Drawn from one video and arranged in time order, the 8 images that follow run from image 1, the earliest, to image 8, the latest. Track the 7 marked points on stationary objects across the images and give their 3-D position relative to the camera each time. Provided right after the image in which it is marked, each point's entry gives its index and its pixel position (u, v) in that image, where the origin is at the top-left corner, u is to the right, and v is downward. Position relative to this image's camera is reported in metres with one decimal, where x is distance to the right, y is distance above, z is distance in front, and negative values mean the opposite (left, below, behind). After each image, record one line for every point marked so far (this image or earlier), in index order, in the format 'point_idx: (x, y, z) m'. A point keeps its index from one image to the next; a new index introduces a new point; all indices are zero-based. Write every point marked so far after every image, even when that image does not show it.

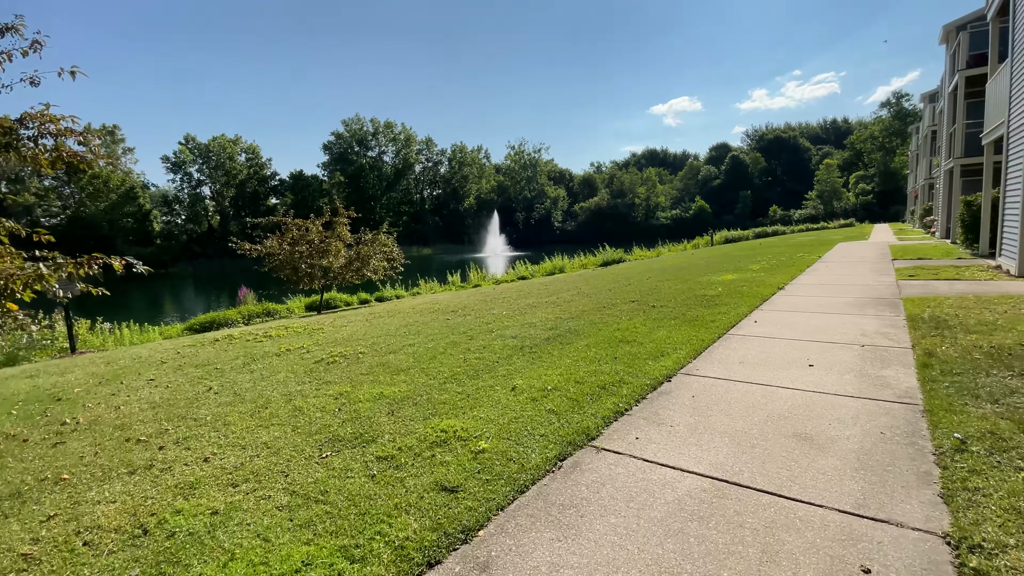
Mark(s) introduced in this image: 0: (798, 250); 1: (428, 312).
0: (+12.1, +1.6, +19.7) m
1: (-1.7, -0.5, +9.2) m
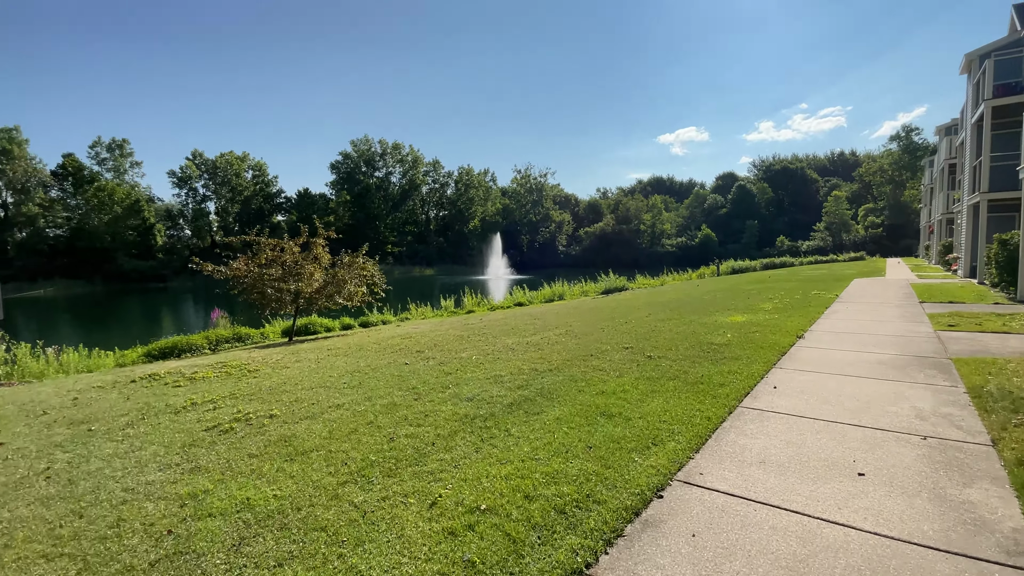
0: (+11.8, +0.1, +18.4) m
1: (-2.1, -1.1, +7.9) m
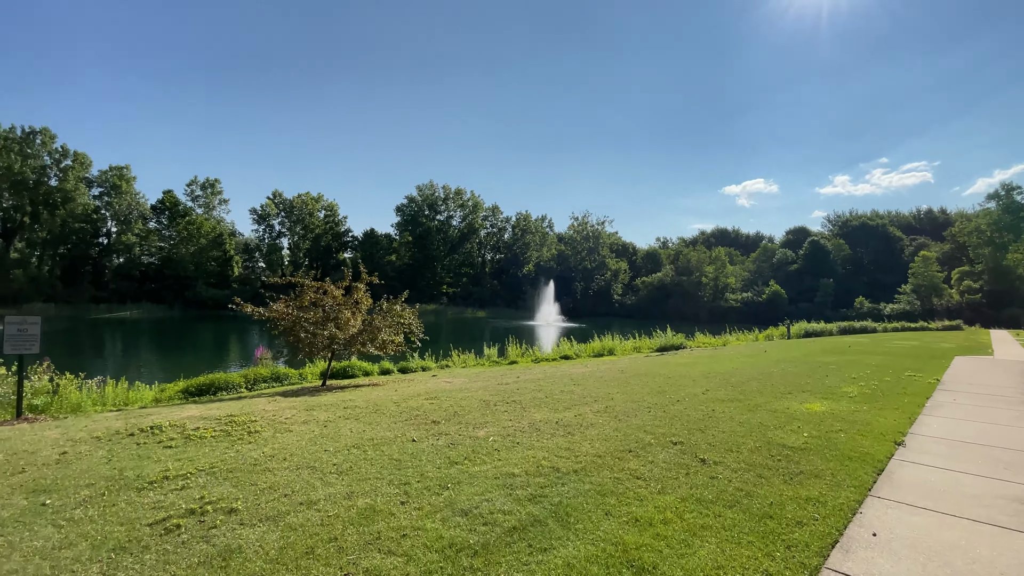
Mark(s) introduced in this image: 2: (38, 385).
0: (+13.4, -2.5, +15.9) m
1: (-1.7, -2.0, +7.2) m
2: (-10.0, -2.1, +9.8) m
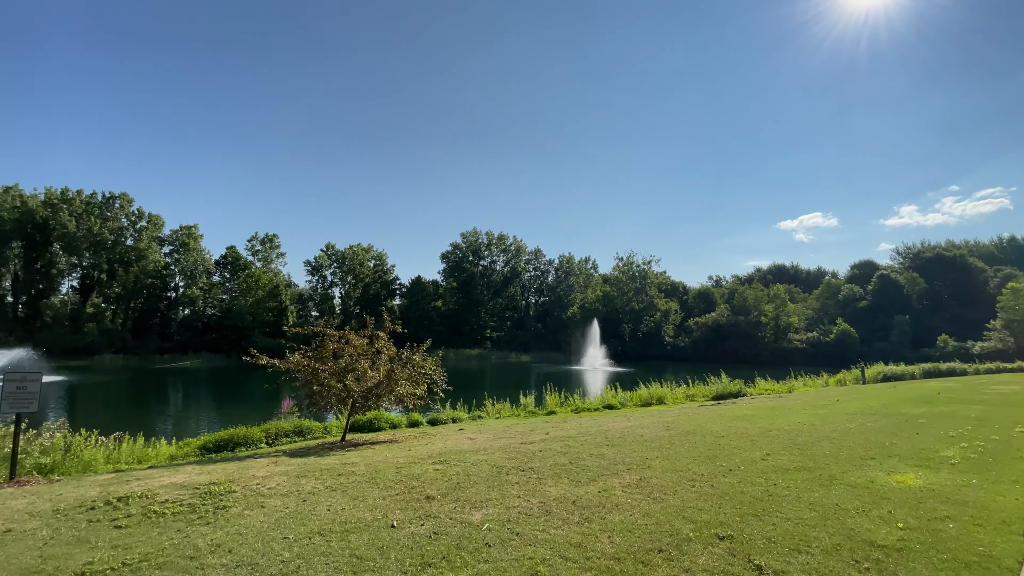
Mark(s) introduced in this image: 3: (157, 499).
0: (+14.3, -3.6, +13.3) m
1: (-1.6, -2.7, +6.2) m
2: (-9.5, -3.2, +9.6) m
3: (-4.6, -2.7, +6.0) m
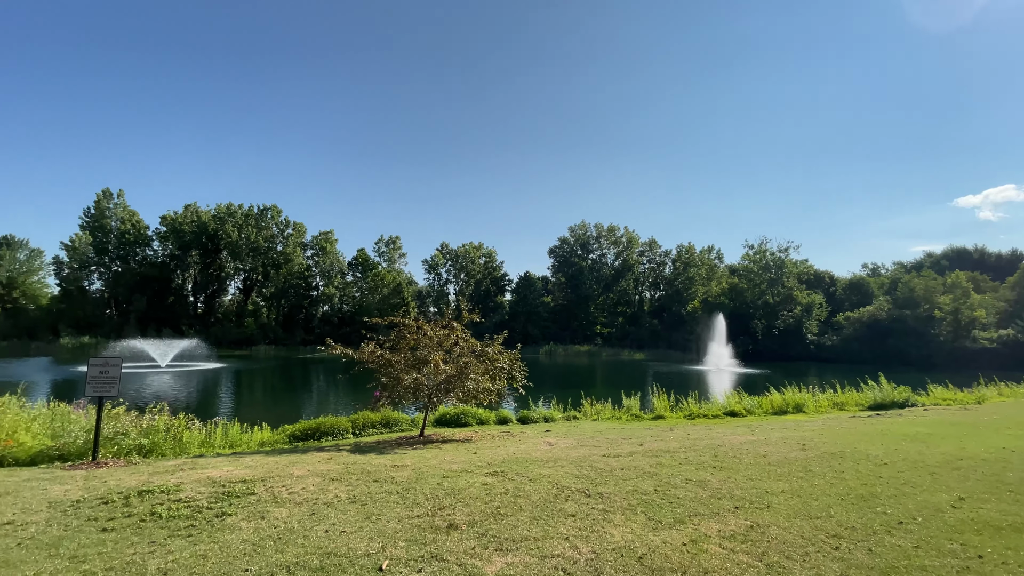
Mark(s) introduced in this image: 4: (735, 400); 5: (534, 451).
0: (+16.1, -3.0, +8.1) m
1: (-1.0, -2.4, +5.0) m
2: (-7.9, -3.0, +10.2) m
3: (-4.0, -2.5, +5.5) m
4: (+9.1, -4.6, +19.1) m
5: (+0.4, -3.2, +9.1) m
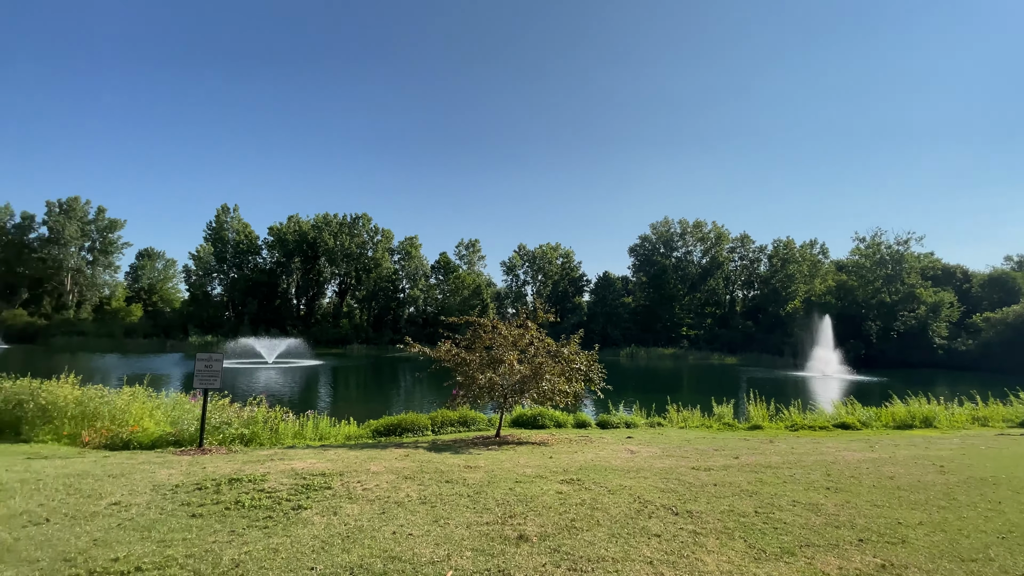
0: (+17.1, -2.7, +4.9) m
1: (-0.3, -2.4, +4.7) m
2: (-6.2, -3.1, +11.0) m
3: (-3.1, -2.5, +5.8) m
4: (+12.1, -4.5, +17.0) m
5: (+1.9, -3.1, +8.6) m
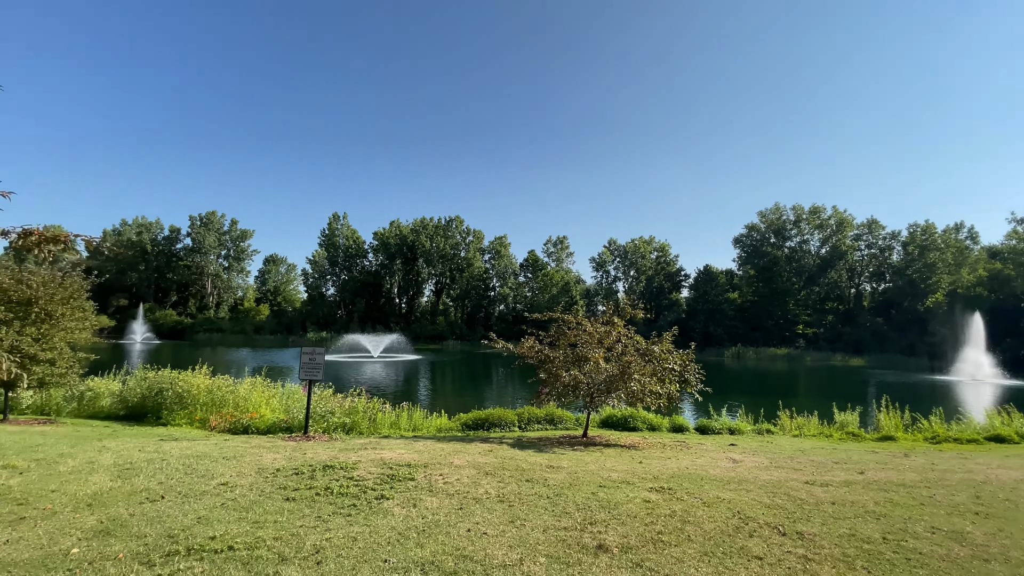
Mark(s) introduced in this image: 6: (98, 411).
0: (+17.6, -2.4, +1.3) m
1: (+0.5, -2.3, +4.5) m
2: (-4.1, -3.0, +11.8) m
3: (-2.1, -2.4, +6.0) m
4: (+15.0, -4.1, +14.1) m
5: (+3.3, -3.0, +7.8) m
6: (-10.3, -3.0, +11.6) m
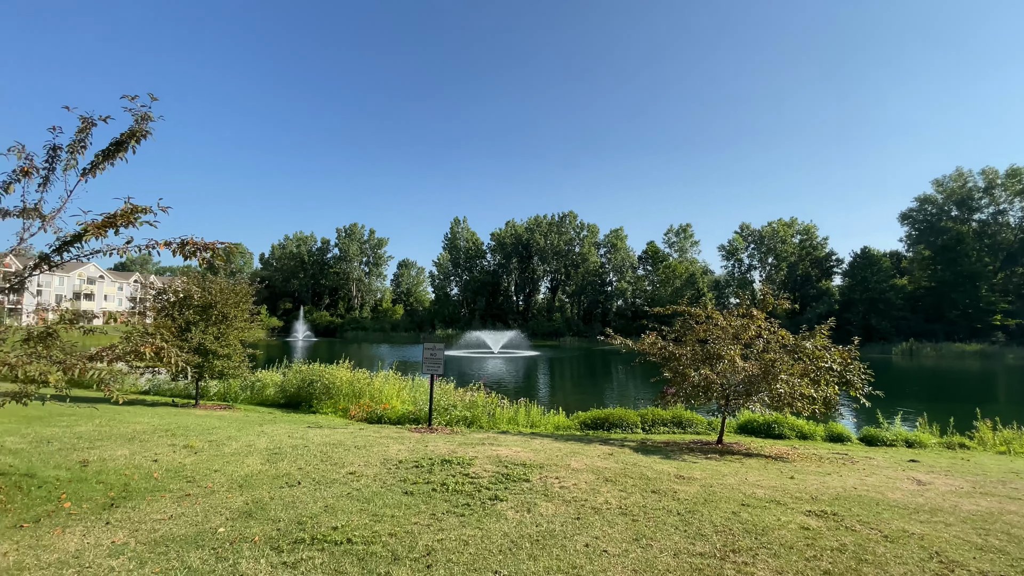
0: (+17.3, -1.7, -3.5) m
1: (+1.5, -2.2, +3.8) m
2: (-1.1, -3.0, +12.1) m
3: (-0.6, -2.3, +6.0) m
4: (+18.1, -3.4, +9.6) m
5: (+5.1, -2.7, +6.4) m
6: (-7.1, -3.2, +13.4) m
